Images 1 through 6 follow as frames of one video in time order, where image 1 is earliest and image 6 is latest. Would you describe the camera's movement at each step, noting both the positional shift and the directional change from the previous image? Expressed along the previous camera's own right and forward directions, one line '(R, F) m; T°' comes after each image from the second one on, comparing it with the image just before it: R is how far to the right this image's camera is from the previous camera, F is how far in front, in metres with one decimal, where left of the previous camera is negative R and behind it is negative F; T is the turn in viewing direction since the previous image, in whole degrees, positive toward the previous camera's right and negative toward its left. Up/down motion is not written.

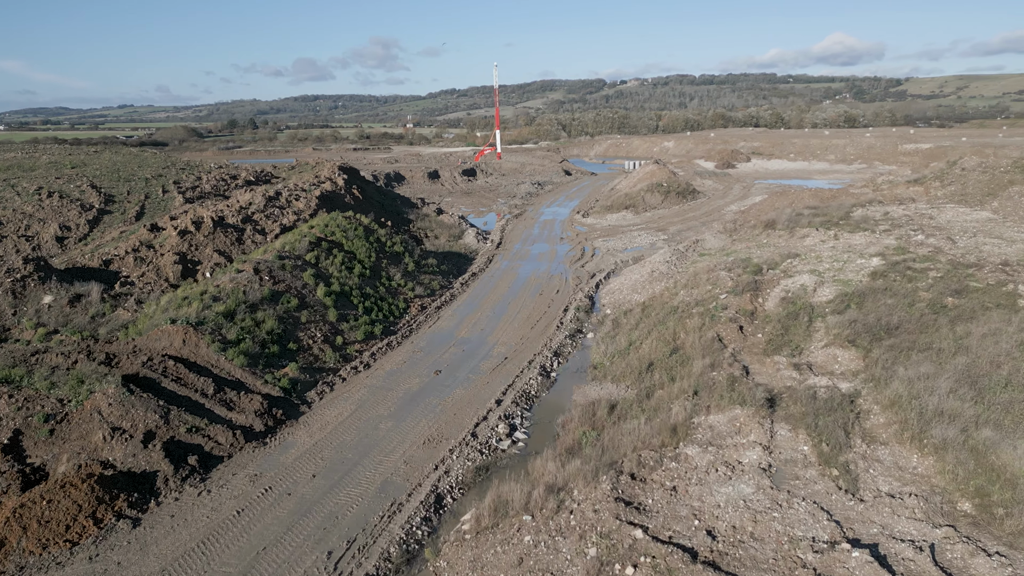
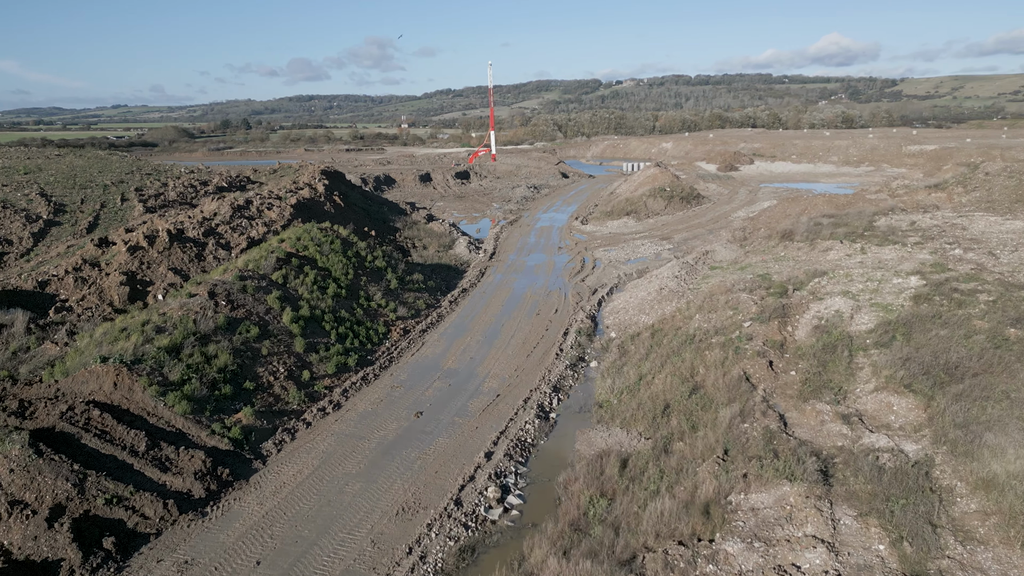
(0.0, +1.7) m; 0°
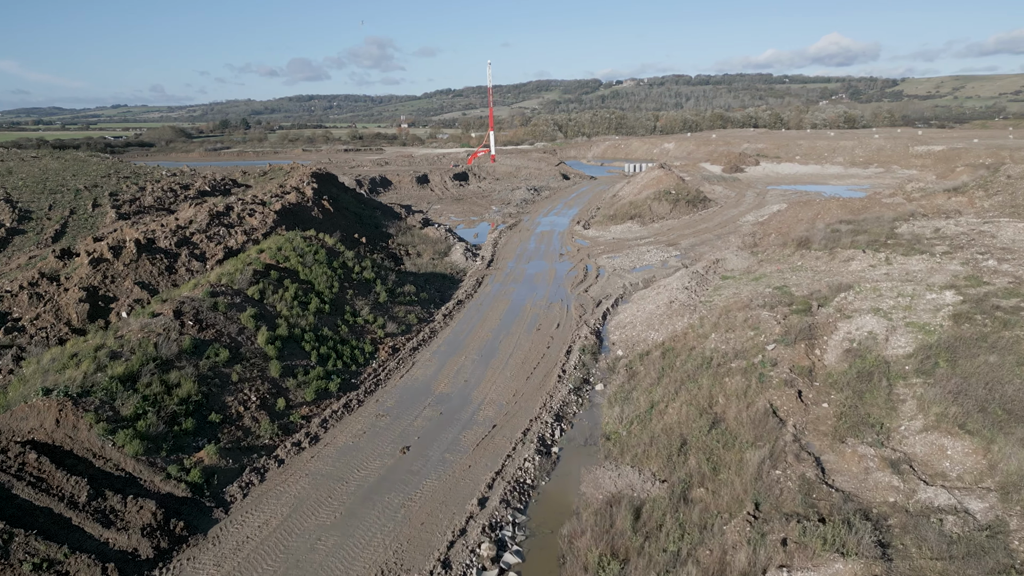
(0.0, +1.1) m; 0°
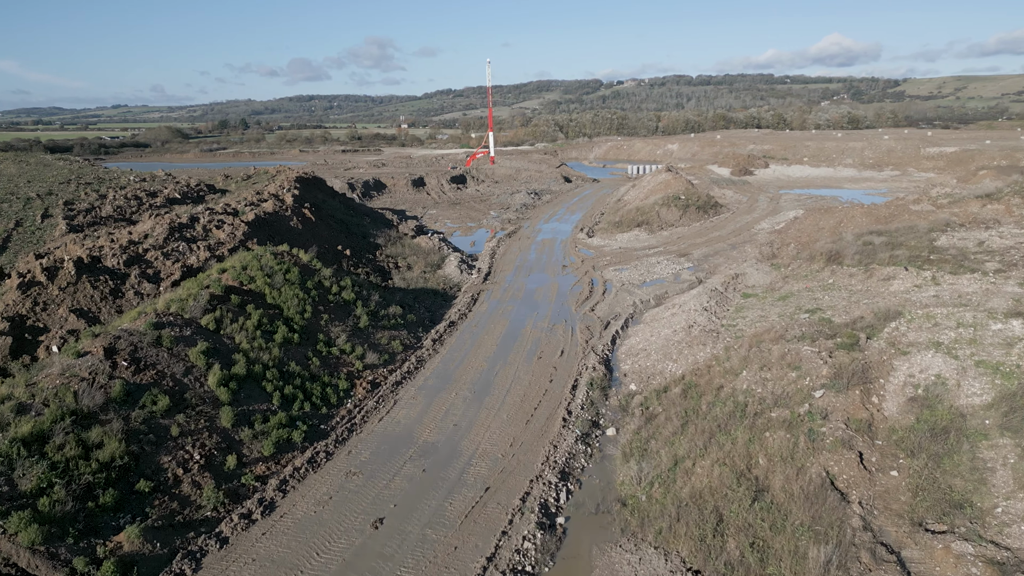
(0.0, +1.7) m; 0°
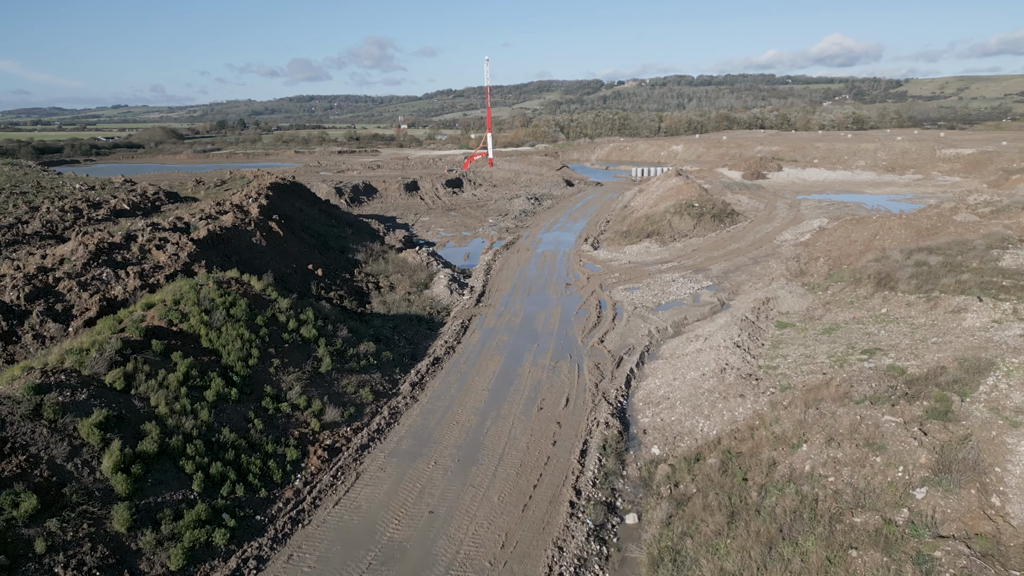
(+0.1, +2.3) m; 0°
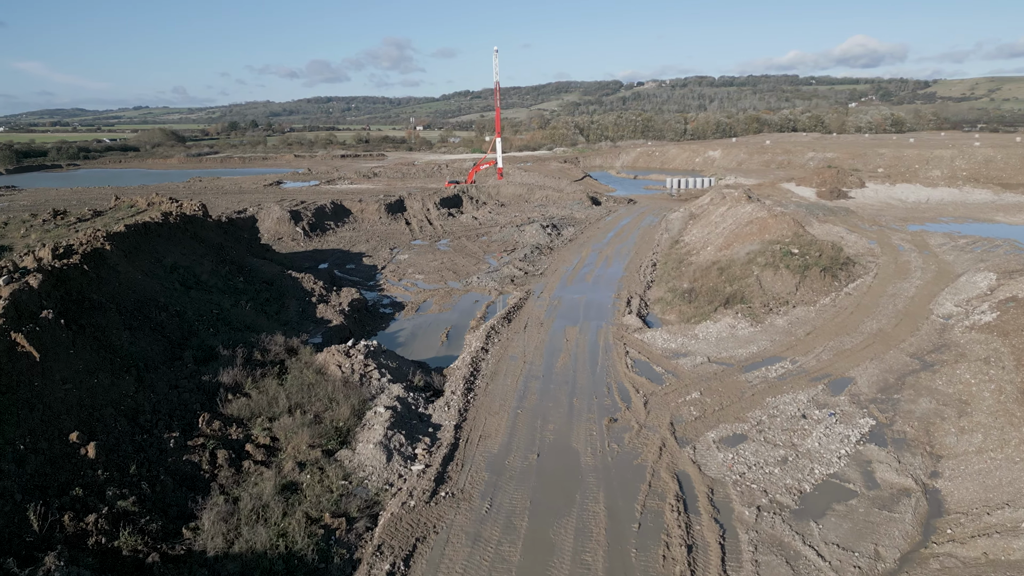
(+0.2, +8.3) m; -1°
